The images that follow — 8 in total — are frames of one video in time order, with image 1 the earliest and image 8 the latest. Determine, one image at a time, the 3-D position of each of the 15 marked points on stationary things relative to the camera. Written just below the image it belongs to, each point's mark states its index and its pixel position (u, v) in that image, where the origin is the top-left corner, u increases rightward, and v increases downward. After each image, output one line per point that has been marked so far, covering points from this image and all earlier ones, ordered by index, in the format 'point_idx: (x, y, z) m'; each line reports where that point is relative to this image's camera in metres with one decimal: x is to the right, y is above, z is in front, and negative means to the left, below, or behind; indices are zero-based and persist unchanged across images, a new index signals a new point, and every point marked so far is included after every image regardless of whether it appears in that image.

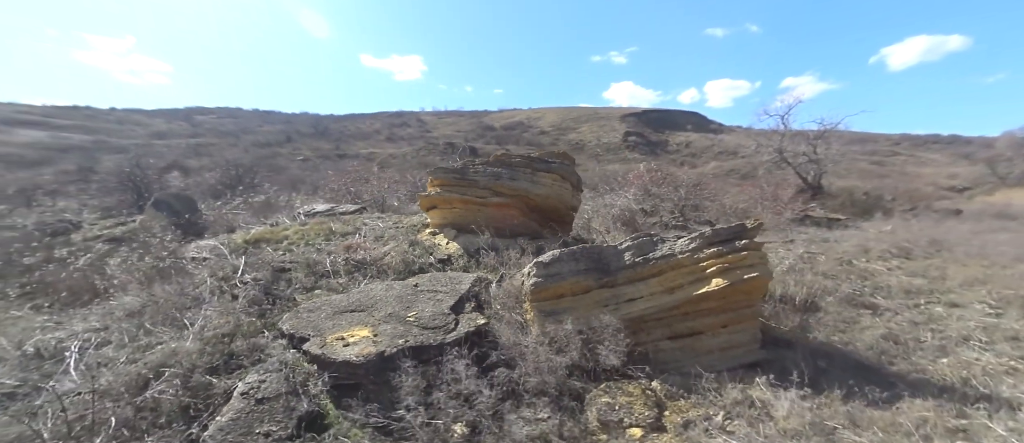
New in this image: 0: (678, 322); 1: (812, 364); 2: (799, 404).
0: (+1.2, -0.7, +3.1) m
1: (+2.0, -1.0, +2.9) m
2: (+1.7, -1.1, +2.4) m
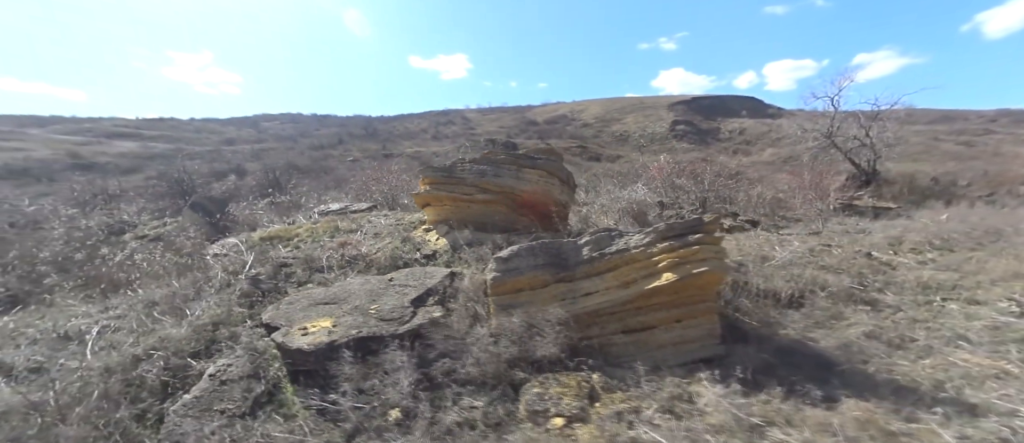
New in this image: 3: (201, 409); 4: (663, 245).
0: (+0.9, -0.7, +3.1) m
1: (+1.7, -0.9, +2.8) m
2: (+1.2, -1.0, +2.3) m
3: (-1.8, -1.1, +2.3) m
4: (+1.1, -0.2, +3.0) m
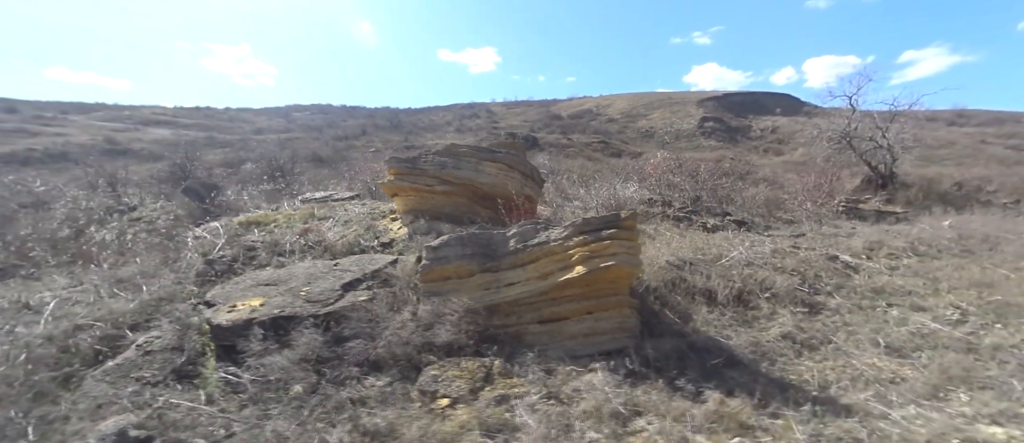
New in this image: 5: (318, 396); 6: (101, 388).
0: (+0.3, -0.6, +3.2) m
1: (+1.0, -0.9, +2.8) m
2: (+0.6, -1.0, +2.4) m
3: (-2.4, -0.9, +2.5) m
4: (+0.5, -0.1, +3.1) m
5: (-1.1, -1.0, +2.4) m
6: (-2.4, -1.0, +2.4) m
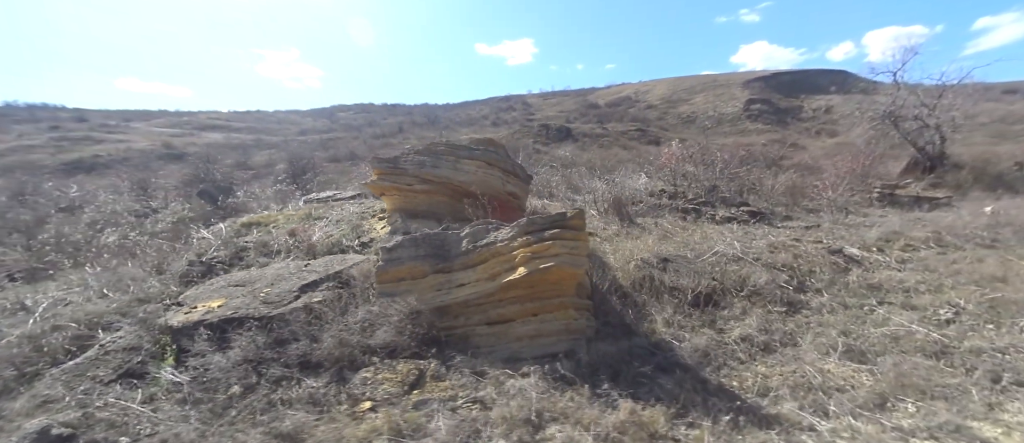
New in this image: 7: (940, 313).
0: (-0.1, -0.6, +3.1) m
1: (+0.6, -0.9, +2.7) m
2: (+0.1, -1.0, +2.4) m
3: (-2.9, -1.0, +2.7) m
4: (+0.1, -0.1, +3.0) m
5: (-1.6, -1.0, +2.5) m
6: (-2.8, -1.0, +2.6) m
7: (+3.4, -0.7, +3.3) m
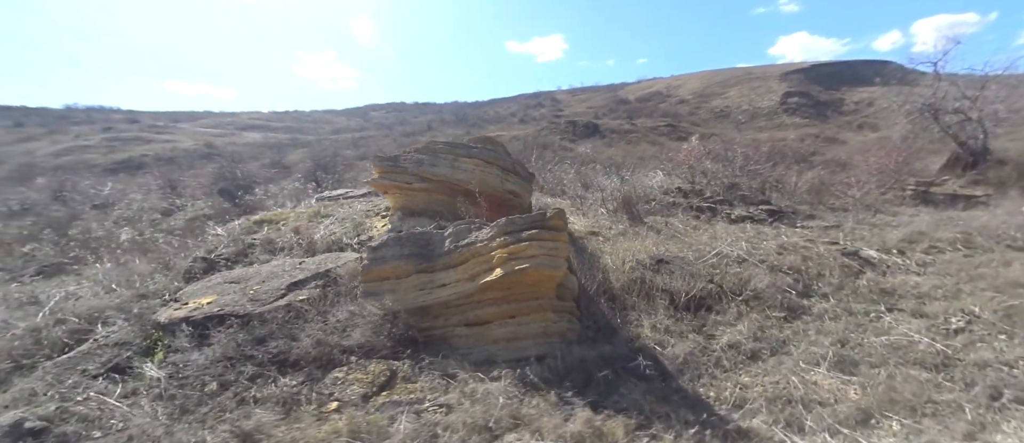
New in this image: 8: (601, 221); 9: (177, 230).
0: (-0.3, -0.6, +3.1) m
1: (+0.4, -0.9, +2.7) m
2: (-0.1, -1.0, +2.3) m
3: (-3.0, -1.0, +2.9) m
4: (-0.1, -0.1, +3.0) m
5: (-1.8, -1.0, +2.6) m
6: (-3.0, -1.0, +2.7) m
7: (+3.3, -0.8, +3.1) m
8: (+1.6, 0.0, +6.9) m
9: (-5.4, -0.1, +6.8) m
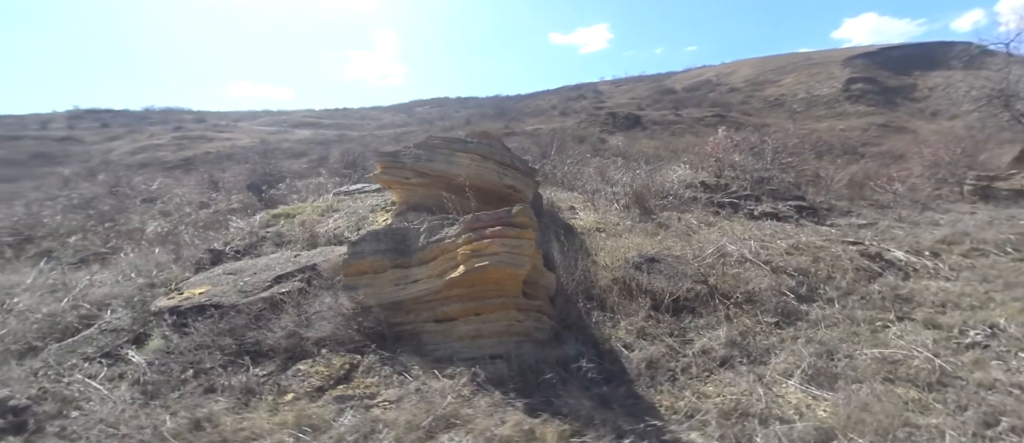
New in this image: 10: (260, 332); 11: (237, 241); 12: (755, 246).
0: (-0.5, -0.6, +3.1) m
1: (+0.1, -0.9, +2.6) m
2: (-0.4, -1.0, +2.3) m
3: (-3.3, -1.0, +3.1) m
4: (-0.3, -0.1, +3.0) m
5: (-2.1, -1.0, +2.7) m
6: (-3.3, -1.0, +2.9) m
7: (+3.0, -0.8, +2.8) m
8: (+1.7, +0.1, +6.7) m
9: (-5.3, 0.0, +7.2) m
10: (-1.8, -0.8, +3.1) m
11: (-3.8, -0.3, +5.8) m
12: (+2.8, -0.3, +4.8) m
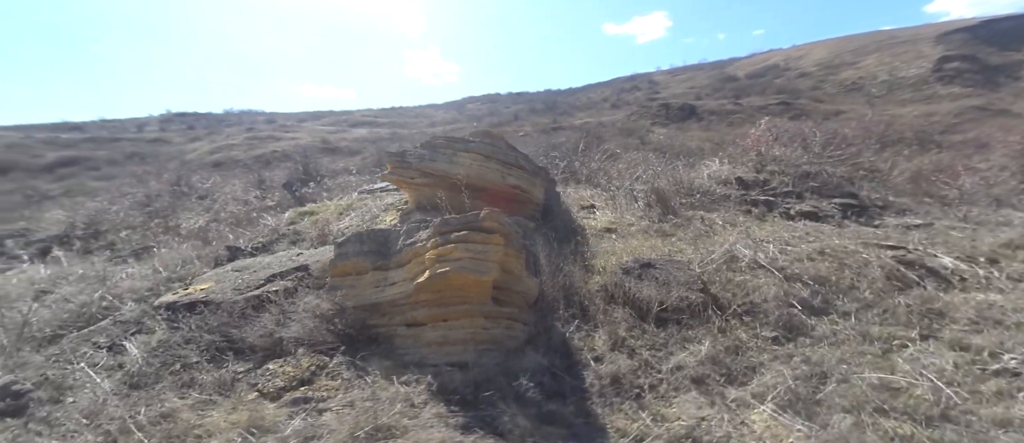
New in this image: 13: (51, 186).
0: (-0.7, -0.6, +3.1) m
1: (-0.1, -0.9, +2.5) m
2: (-0.7, -1.0, +2.3) m
3: (-3.5, -1.0, +3.4) m
4: (-0.5, -0.1, +2.9) m
5: (-2.3, -1.0, +2.8) m
6: (-3.5, -1.0, +3.2) m
7: (+2.8, -0.8, +2.4) m
8: (+1.9, +0.1, +6.4) m
9: (-5.0, 0.0, +7.7) m
10: (-2.0, -0.8, +3.2) m
11: (-3.7, -0.2, +6.1) m
12: (+2.7, -0.3, +4.4) m
13: (-19.5, +1.5, +18.0) m
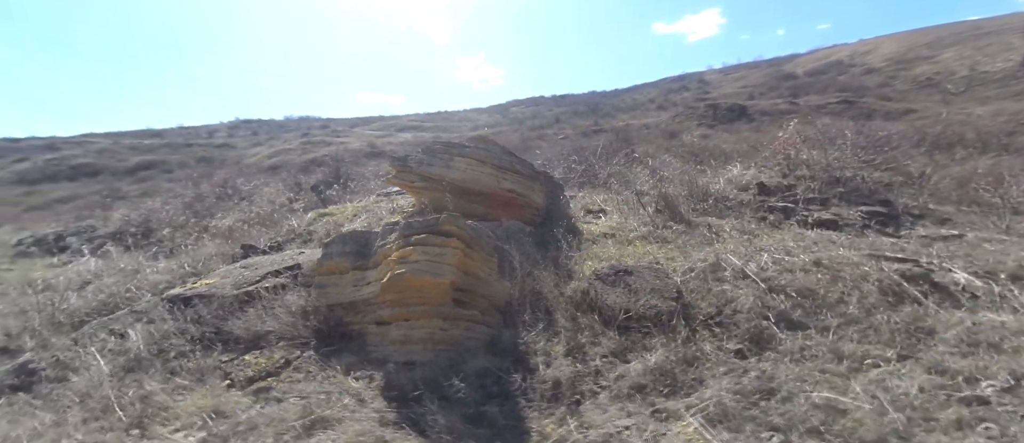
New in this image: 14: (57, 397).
0: (-1.0, -0.7, +3.2) m
1: (-0.5, -1.0, +2.6) m
2: (-1.0, -1.0, +2.4) m
3: (-3.7, -0.9, +3.8) m
4: (-0.8, -0.2, +3.0) m
5: (-2.6, -1.0, +3.1) m
6: (-3.7, -1.0, +3.6) m
7: (+2.4, -0.9, +2.2) m
8: (+1.9, 0.0, +6.3) m
9: (-4.9, 0.0, +8.2) m
10: (-2.3, -0.8, +3.4) m
11: (-3.6, -0.2, +6.5) m
12: (+2.6, -0.4, +4.2) m
13: (-18.3, +1.7, +19.8) m
14: (-2.9, -1.1, +2.7) m
